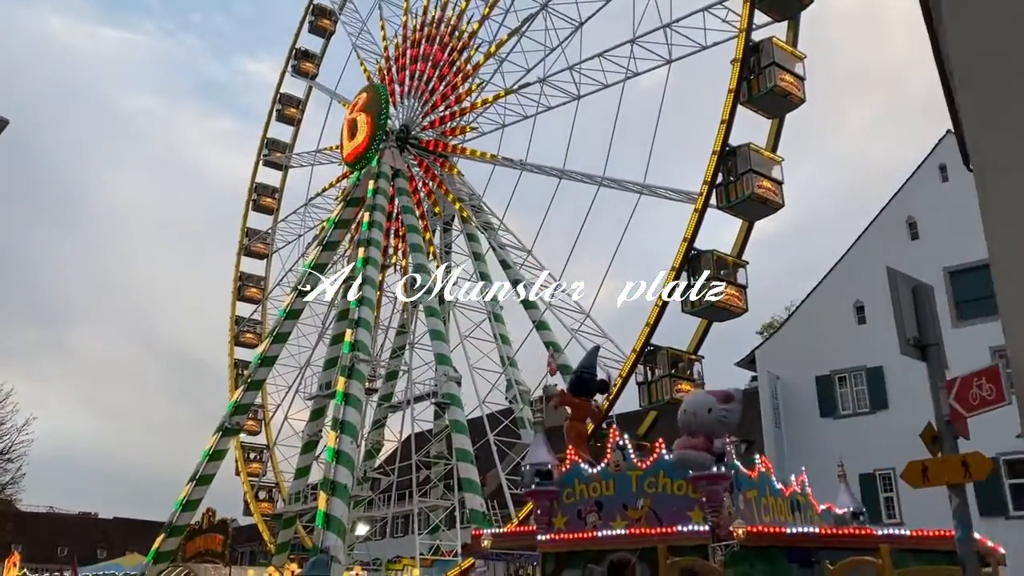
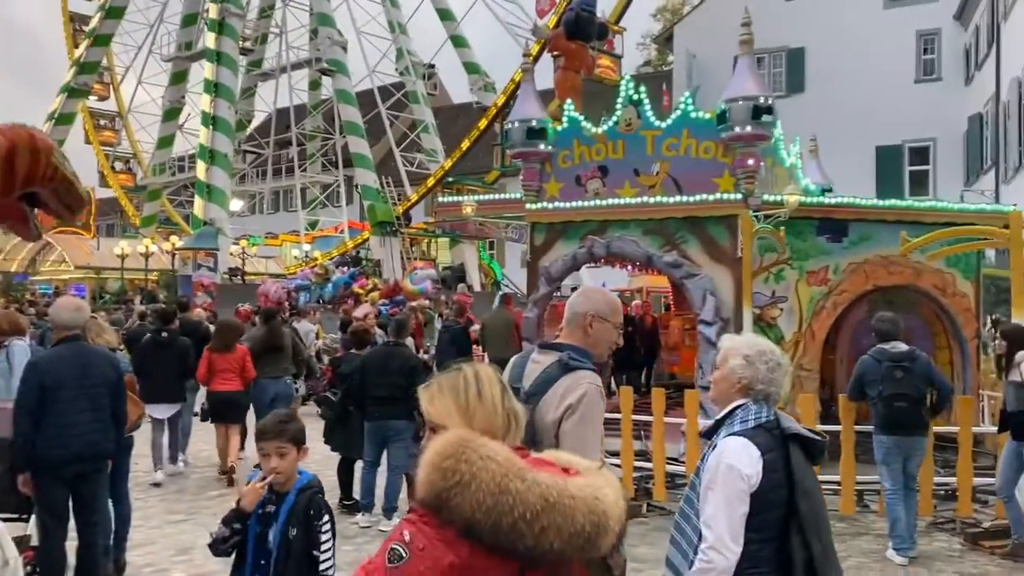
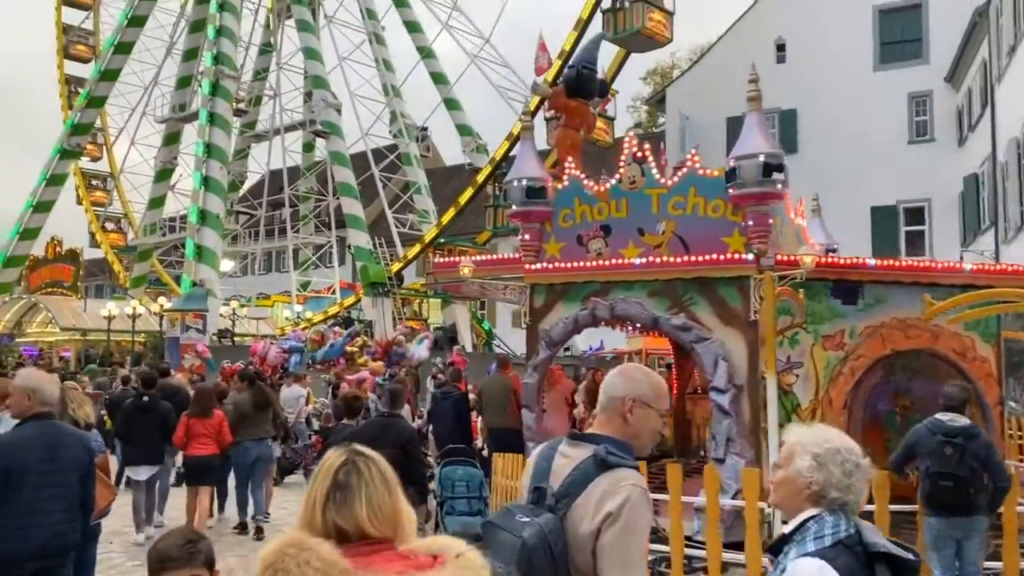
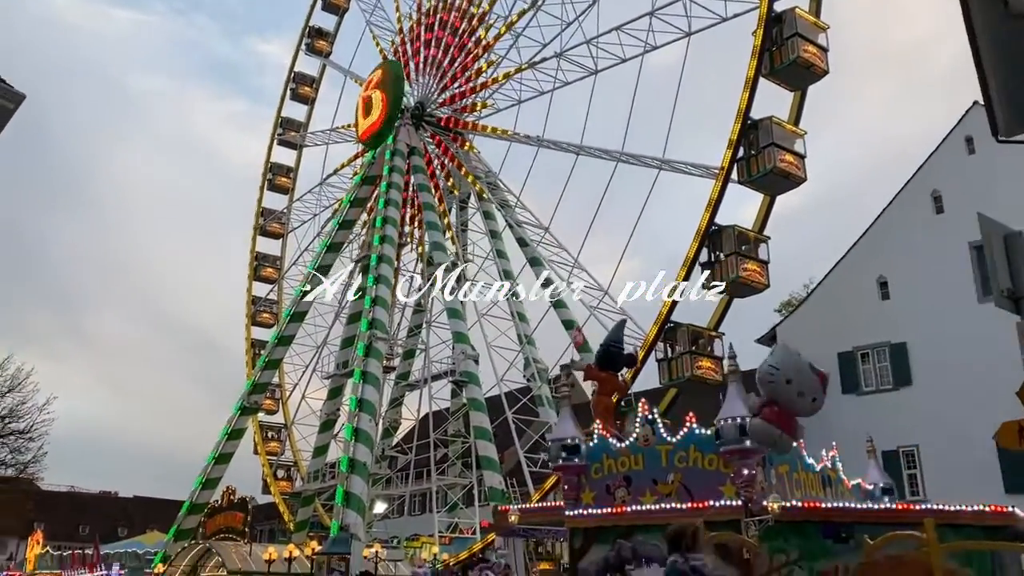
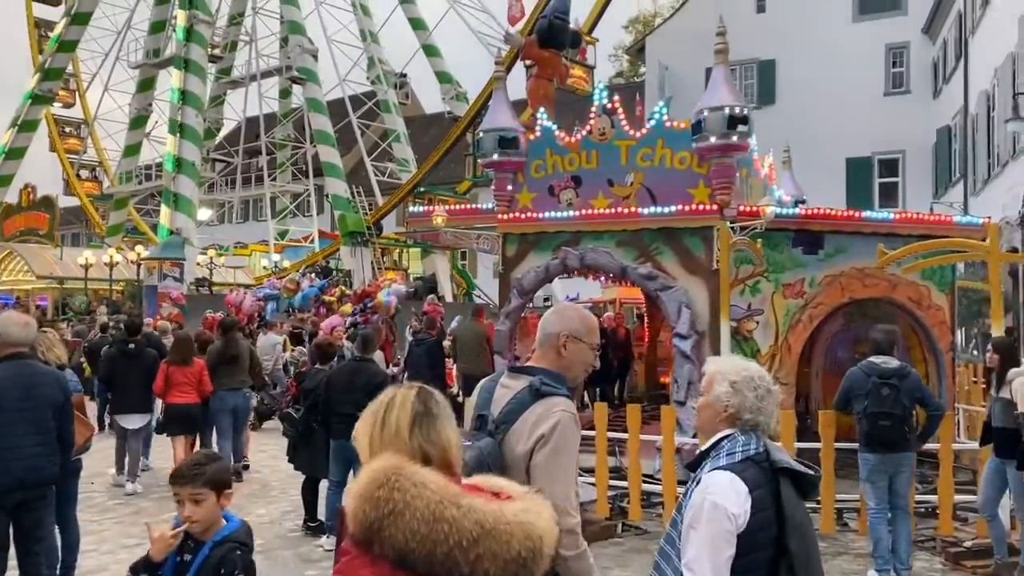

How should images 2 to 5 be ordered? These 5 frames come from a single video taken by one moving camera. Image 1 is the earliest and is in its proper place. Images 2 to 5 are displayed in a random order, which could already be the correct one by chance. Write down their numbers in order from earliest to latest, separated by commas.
4, 2, 5, 3
